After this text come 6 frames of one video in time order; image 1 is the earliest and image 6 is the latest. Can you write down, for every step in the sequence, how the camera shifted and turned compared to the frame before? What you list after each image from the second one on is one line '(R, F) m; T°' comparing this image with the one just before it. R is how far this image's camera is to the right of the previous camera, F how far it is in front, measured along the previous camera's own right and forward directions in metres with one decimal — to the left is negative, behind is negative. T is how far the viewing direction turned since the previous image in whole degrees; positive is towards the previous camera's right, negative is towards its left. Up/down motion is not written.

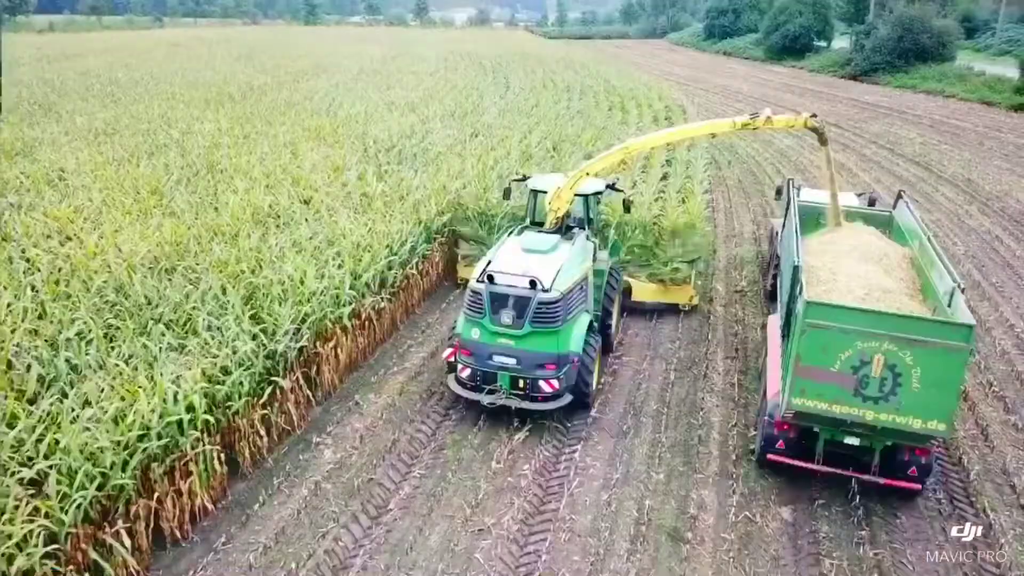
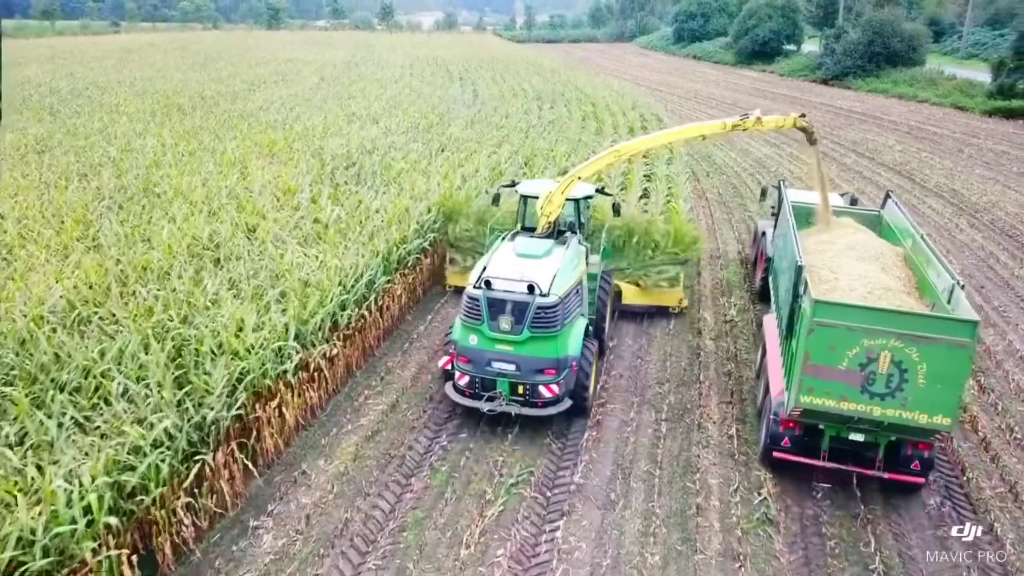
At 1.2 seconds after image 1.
(0.0, +0.9) m; +2°
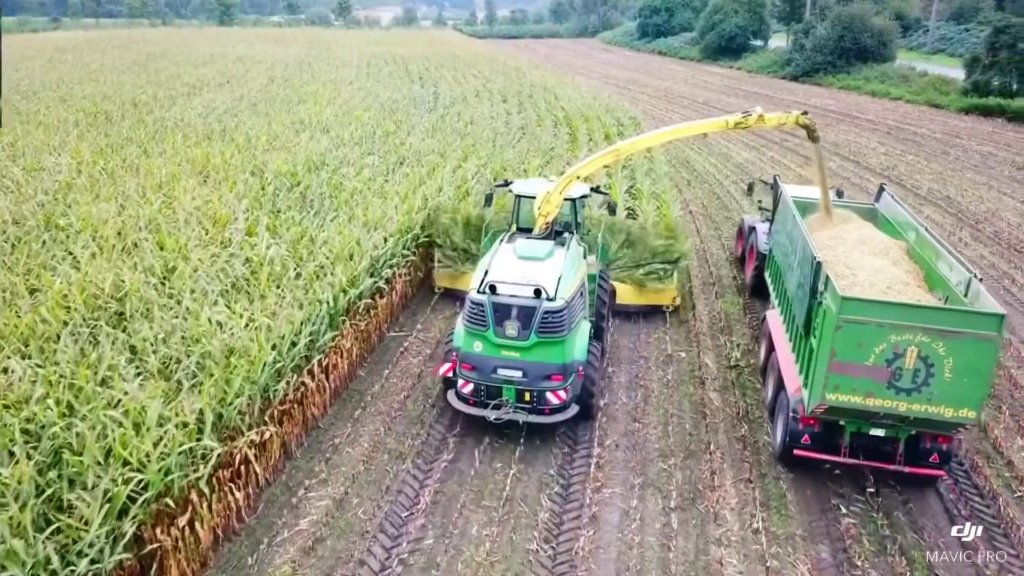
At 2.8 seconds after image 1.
(-0.1, +1.4) m; +3°
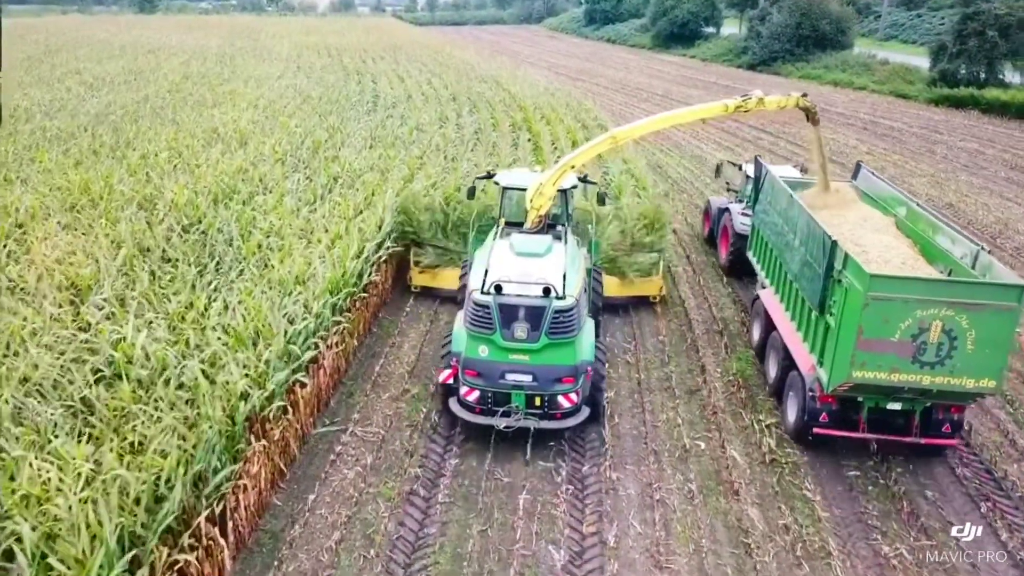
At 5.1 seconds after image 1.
(-0.1, +2.1) m; +4°
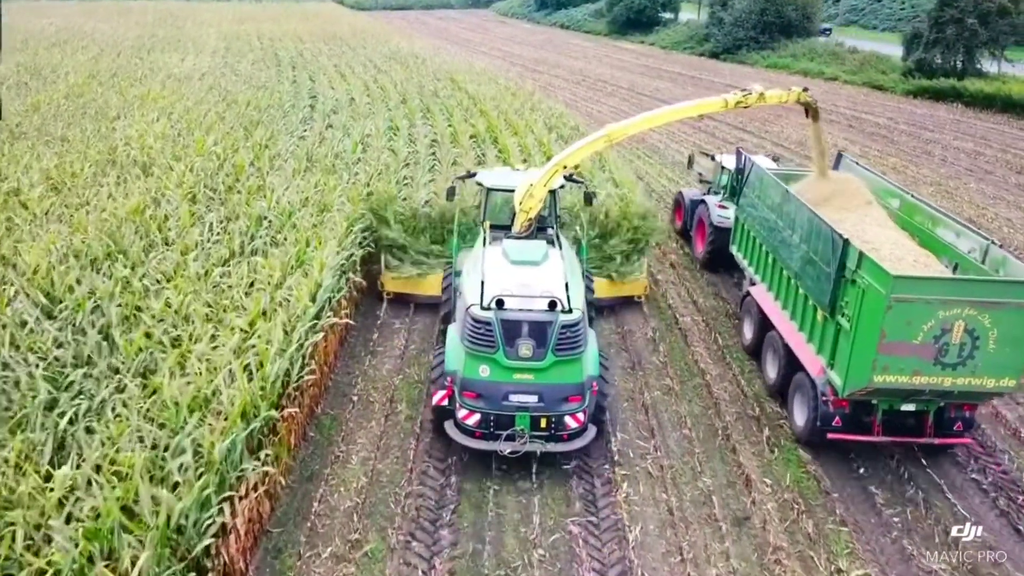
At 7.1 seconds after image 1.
(-0.2, +2.0) m; +4°
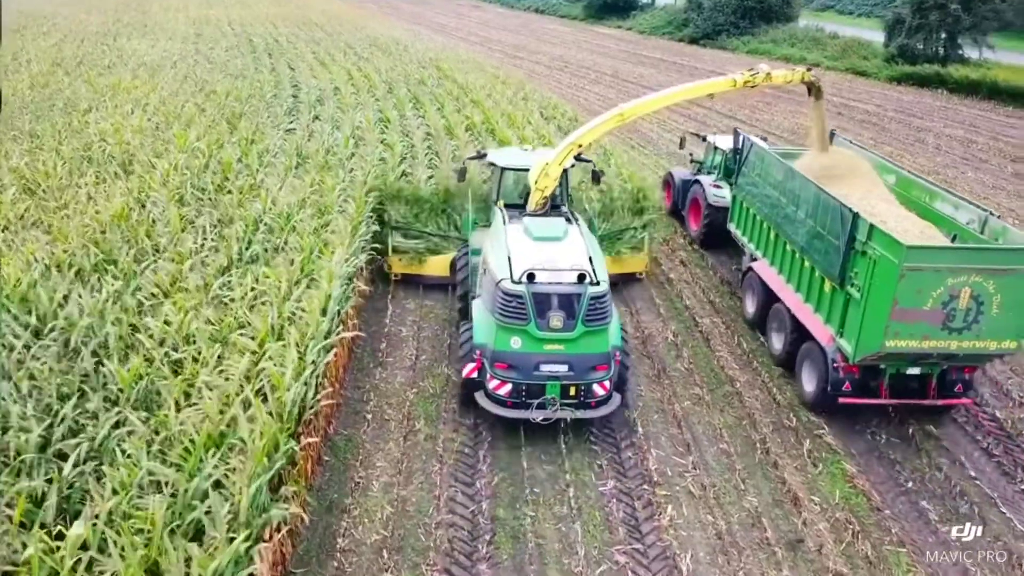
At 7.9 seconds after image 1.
(-0.5, +0.4) m; +2°
